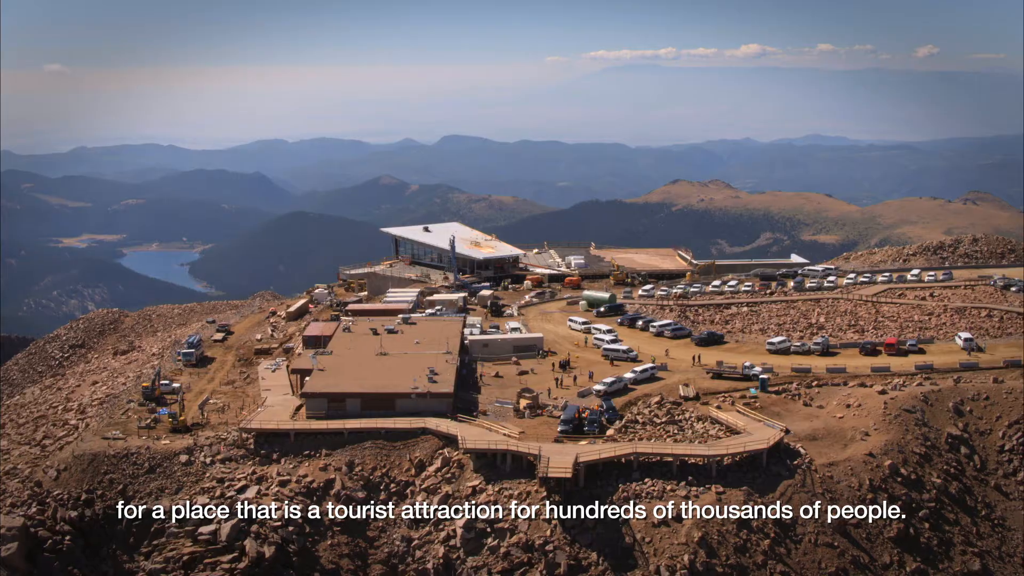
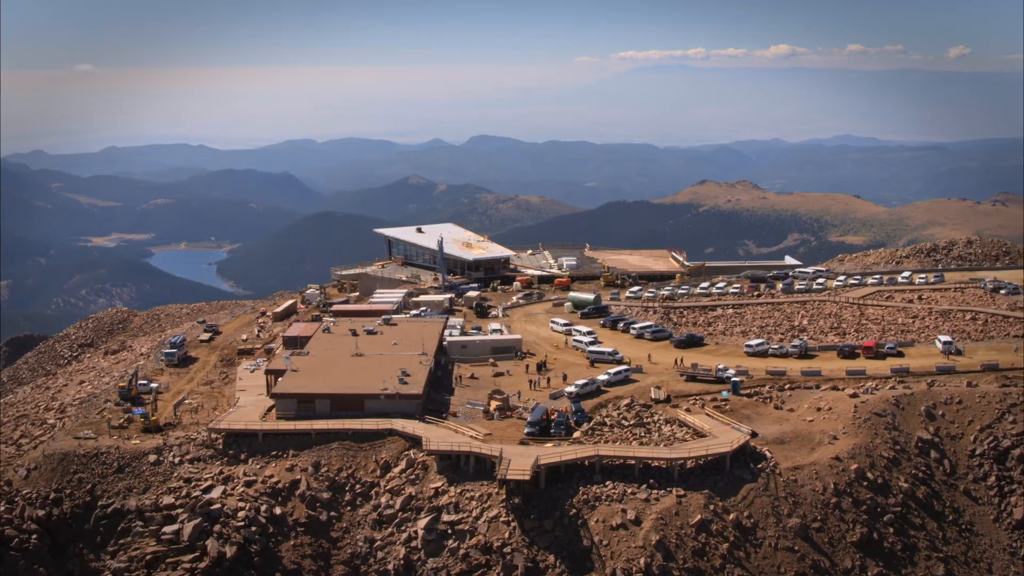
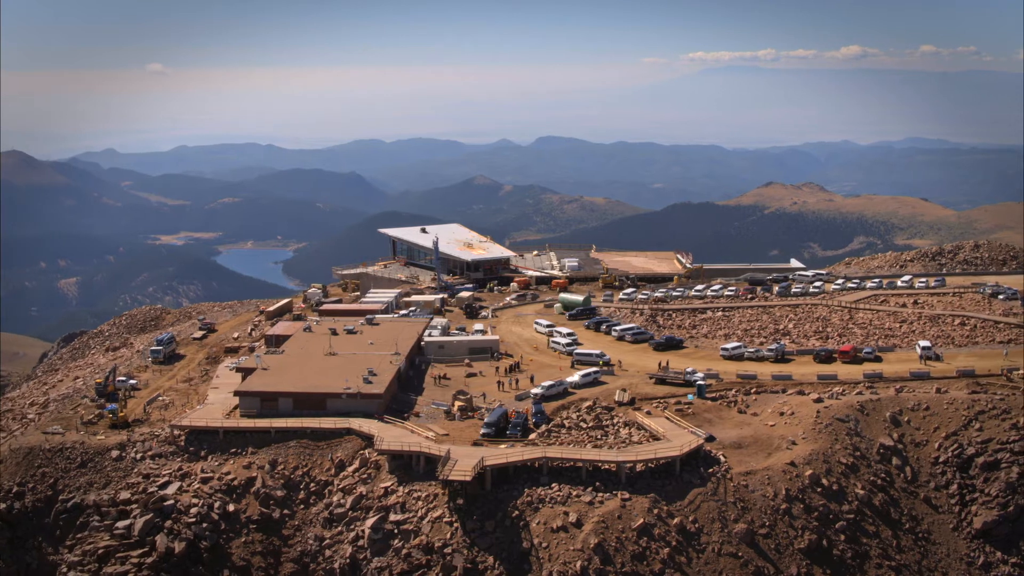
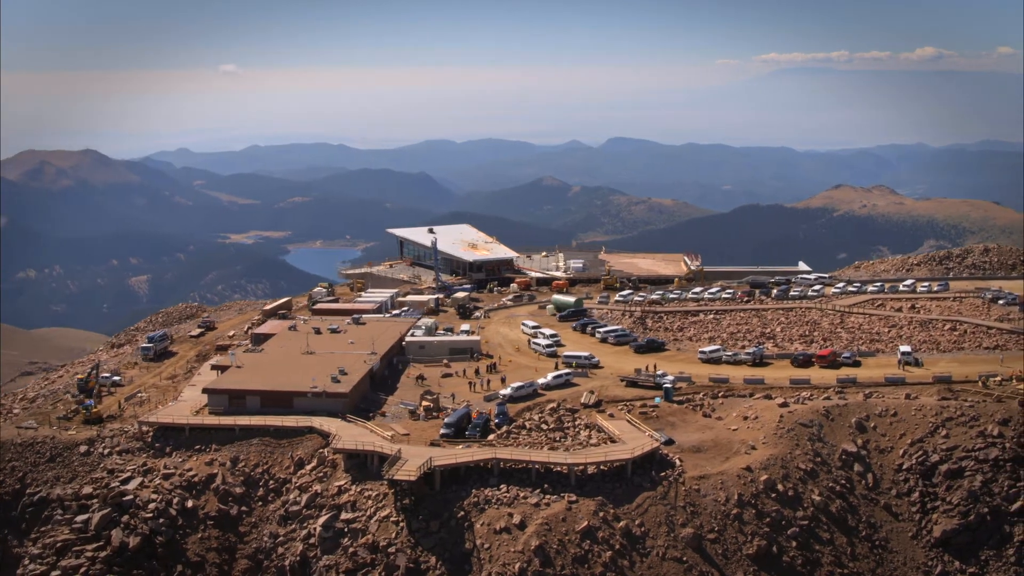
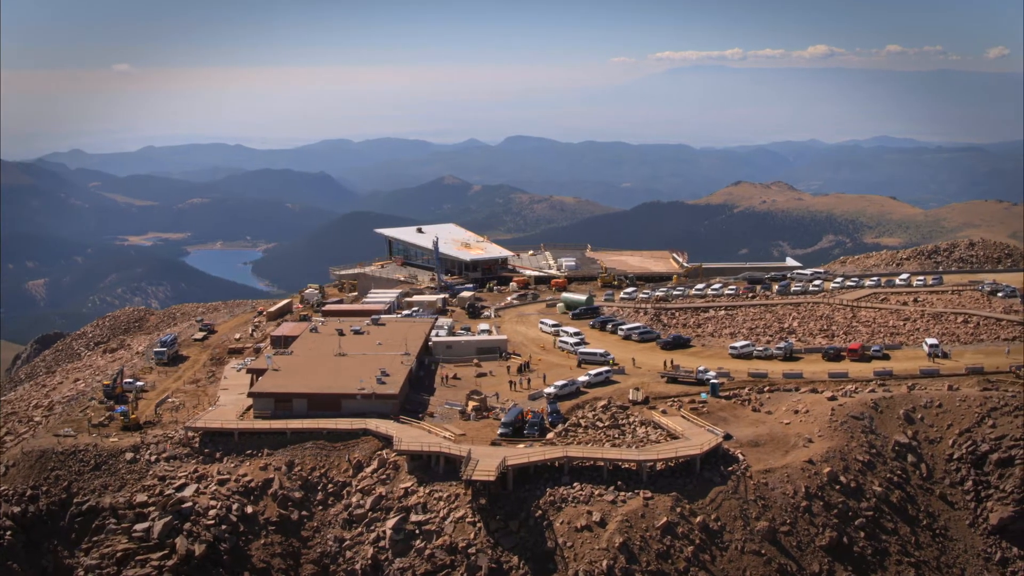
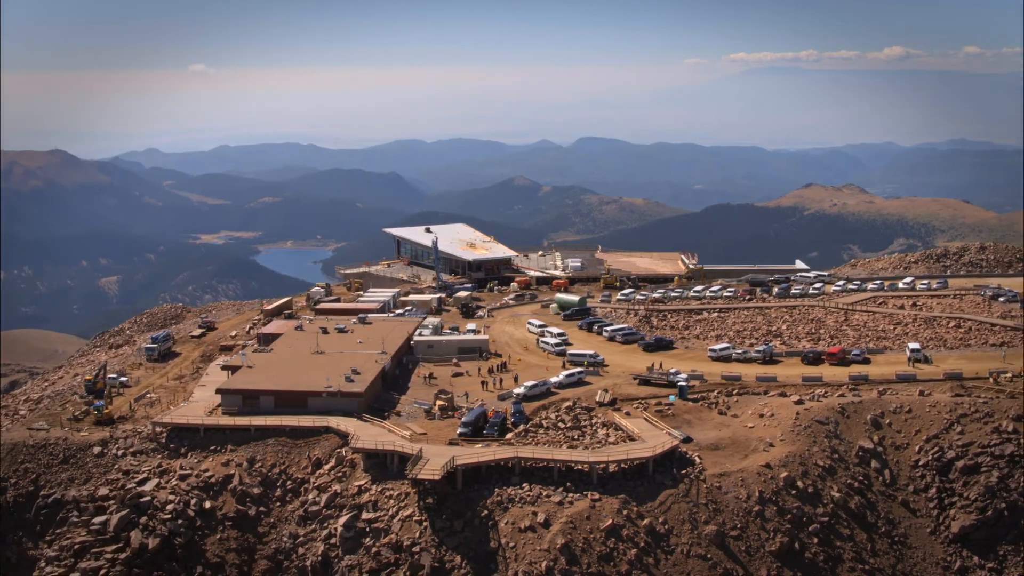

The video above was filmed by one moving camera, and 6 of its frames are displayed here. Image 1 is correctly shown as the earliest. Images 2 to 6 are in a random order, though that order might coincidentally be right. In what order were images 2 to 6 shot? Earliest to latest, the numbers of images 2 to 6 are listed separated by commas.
2, 5, 3, 6, 4
